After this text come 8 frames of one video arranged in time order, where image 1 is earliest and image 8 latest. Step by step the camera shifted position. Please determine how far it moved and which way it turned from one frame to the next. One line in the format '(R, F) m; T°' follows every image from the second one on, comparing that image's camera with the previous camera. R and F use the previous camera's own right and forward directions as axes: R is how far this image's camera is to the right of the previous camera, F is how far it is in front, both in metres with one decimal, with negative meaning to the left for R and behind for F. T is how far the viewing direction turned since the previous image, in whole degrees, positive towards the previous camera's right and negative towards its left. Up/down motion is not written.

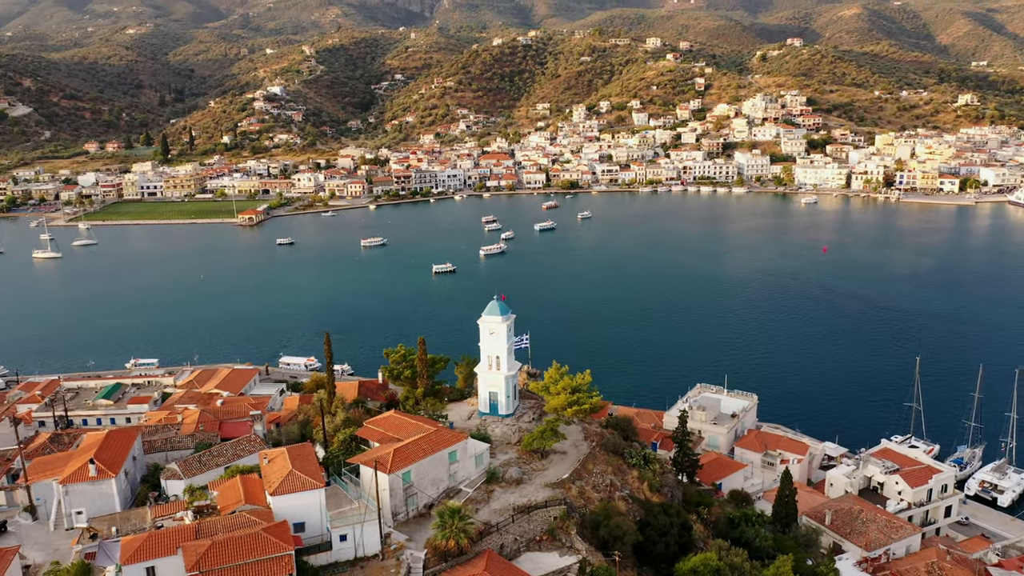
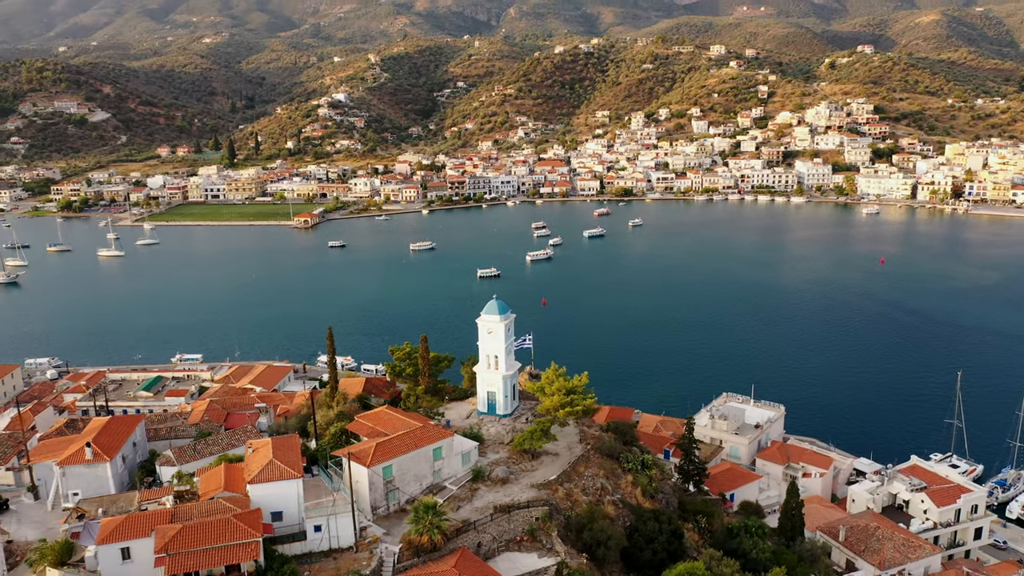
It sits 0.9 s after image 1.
(+1.6, +0.1) m; -4°
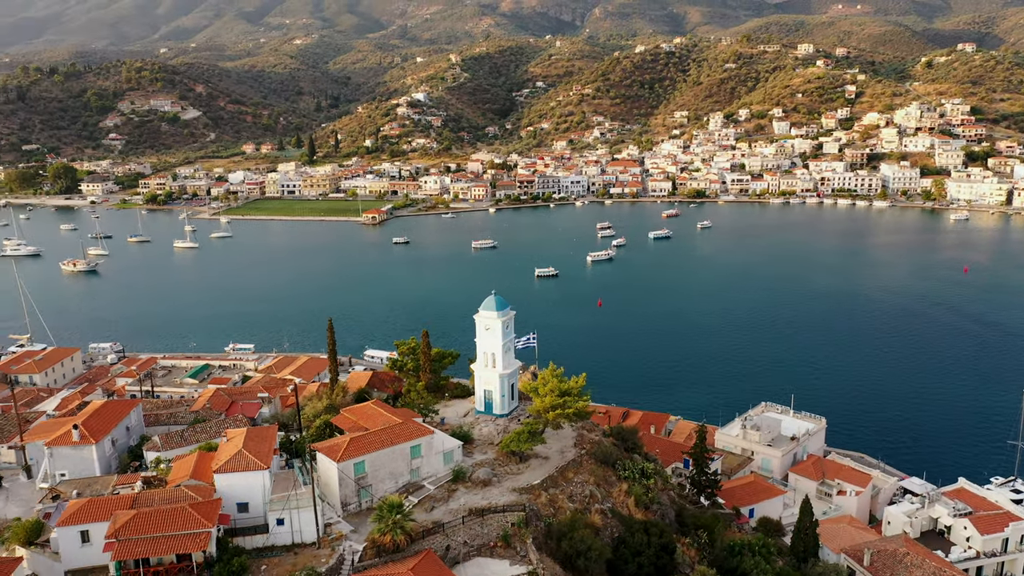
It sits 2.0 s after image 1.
(+2.0, +0.8) m; -6°
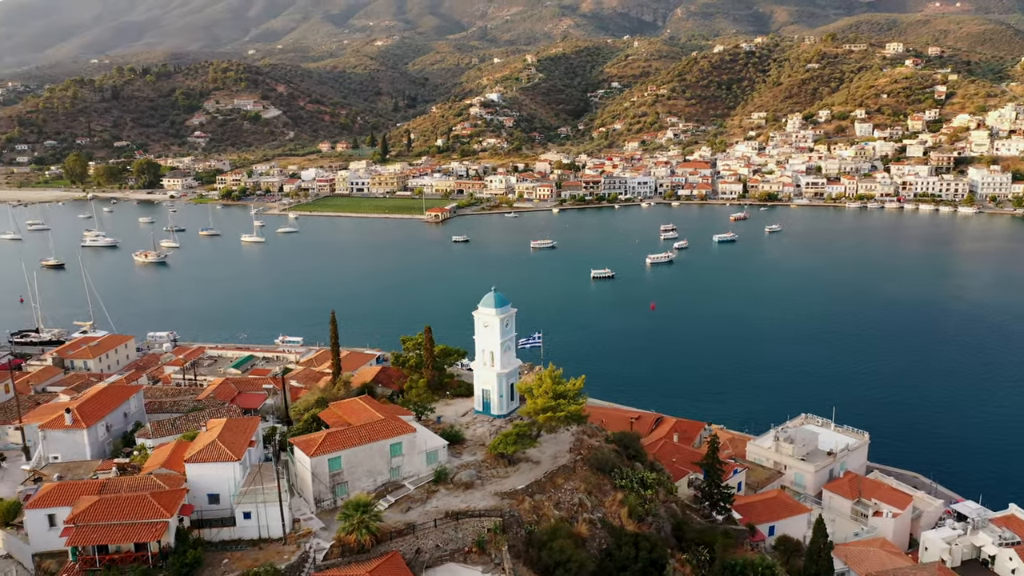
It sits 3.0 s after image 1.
(+1.8, +0.8) m; -5°
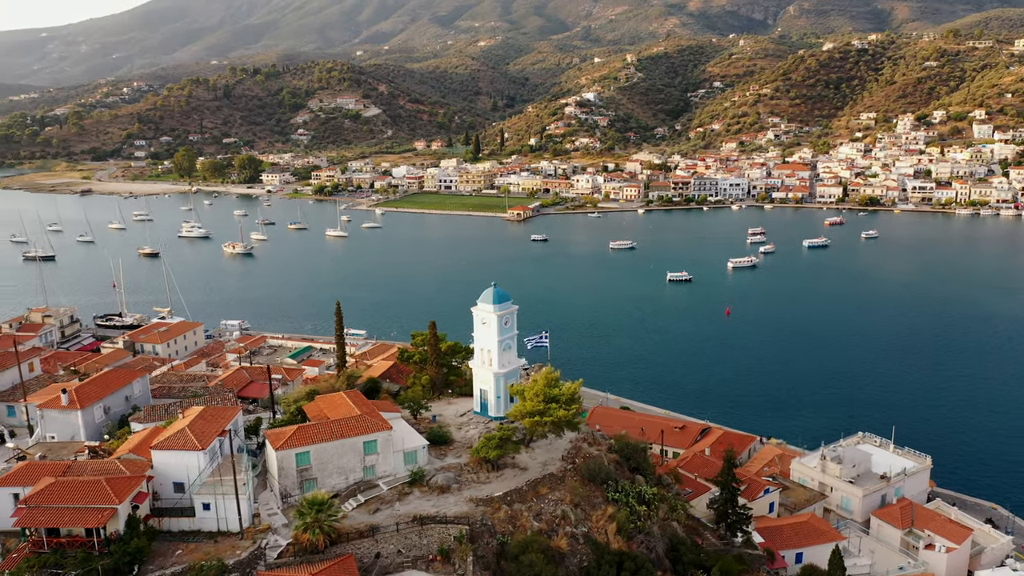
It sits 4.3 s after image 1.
(+2.2, +1.1) m; -7°
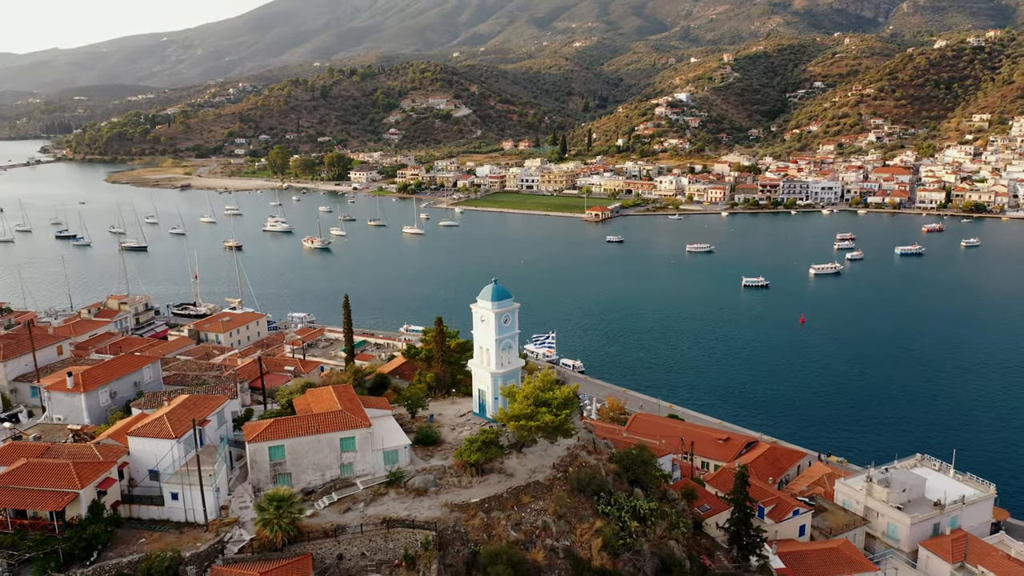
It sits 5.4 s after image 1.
(+1.9, +0.9) m; -7°
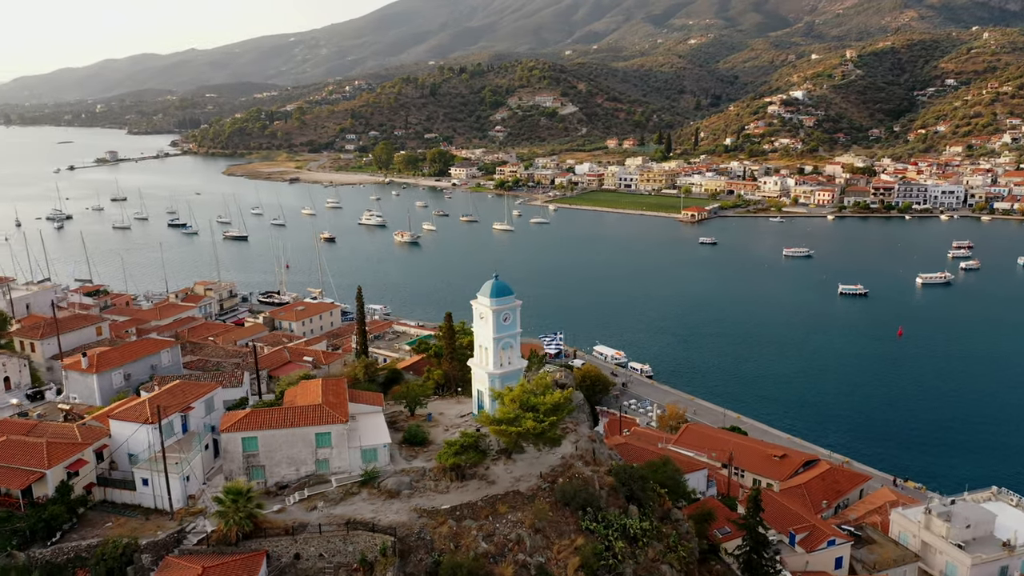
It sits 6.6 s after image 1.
(+2.2, +1.1) m; -8°
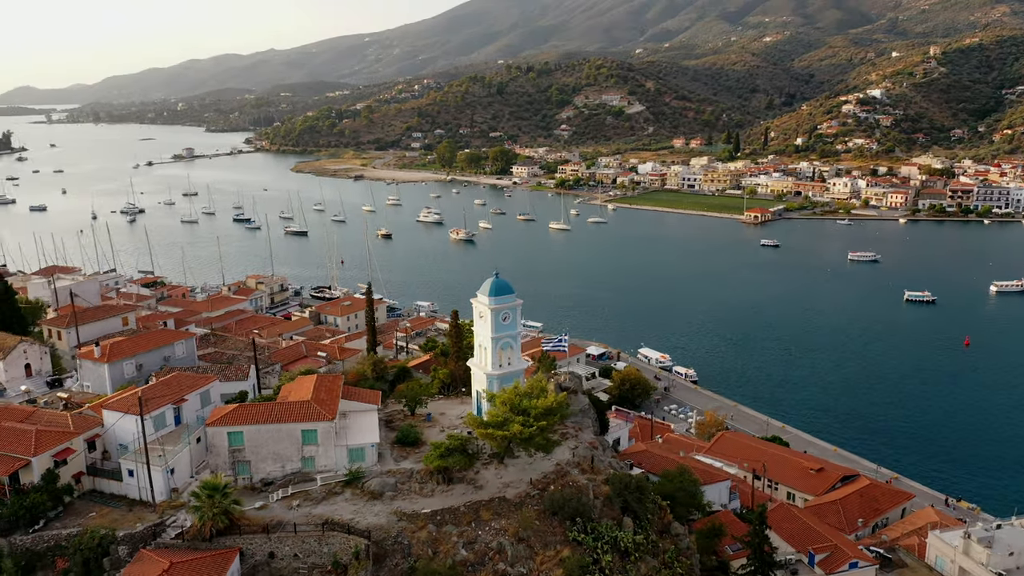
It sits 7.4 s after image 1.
(+1.3, +0.6) m; -5°
